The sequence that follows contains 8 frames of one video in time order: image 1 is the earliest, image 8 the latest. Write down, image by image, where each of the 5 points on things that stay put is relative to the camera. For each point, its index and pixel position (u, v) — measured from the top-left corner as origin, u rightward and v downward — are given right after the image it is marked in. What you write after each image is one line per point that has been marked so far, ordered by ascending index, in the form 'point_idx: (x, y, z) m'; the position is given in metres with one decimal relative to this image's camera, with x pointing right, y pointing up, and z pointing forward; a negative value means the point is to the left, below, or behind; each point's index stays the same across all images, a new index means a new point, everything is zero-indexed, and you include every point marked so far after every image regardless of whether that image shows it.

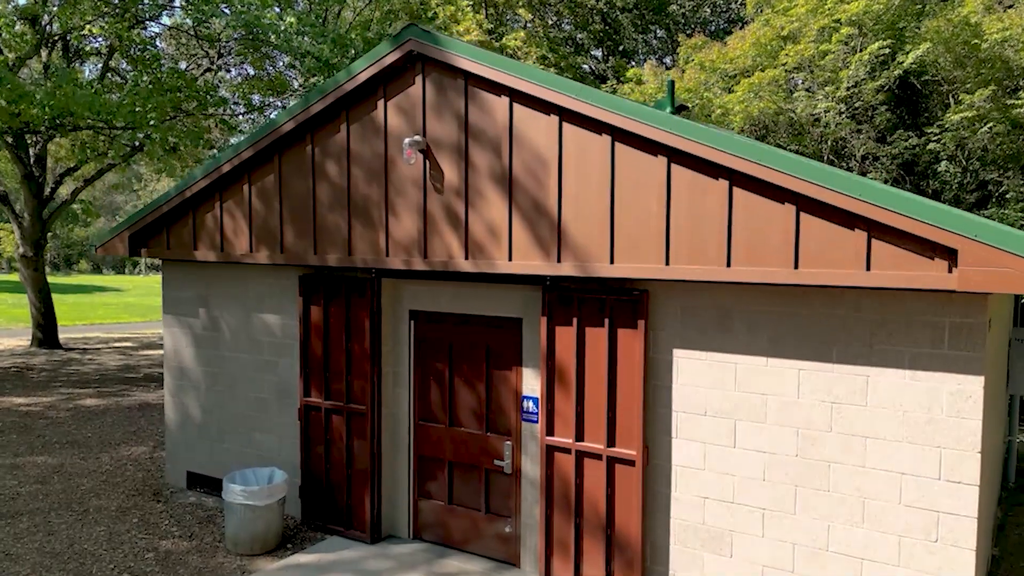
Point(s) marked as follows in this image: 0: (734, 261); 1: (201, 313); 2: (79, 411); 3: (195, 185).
0: (+1.4, +0.2, +4.7) m
1: (-3.3, -0.3, +7.9) m
2: (-7.0, -2.0, +12.1) m
3: (-3.1, +0.9, +7.2) m
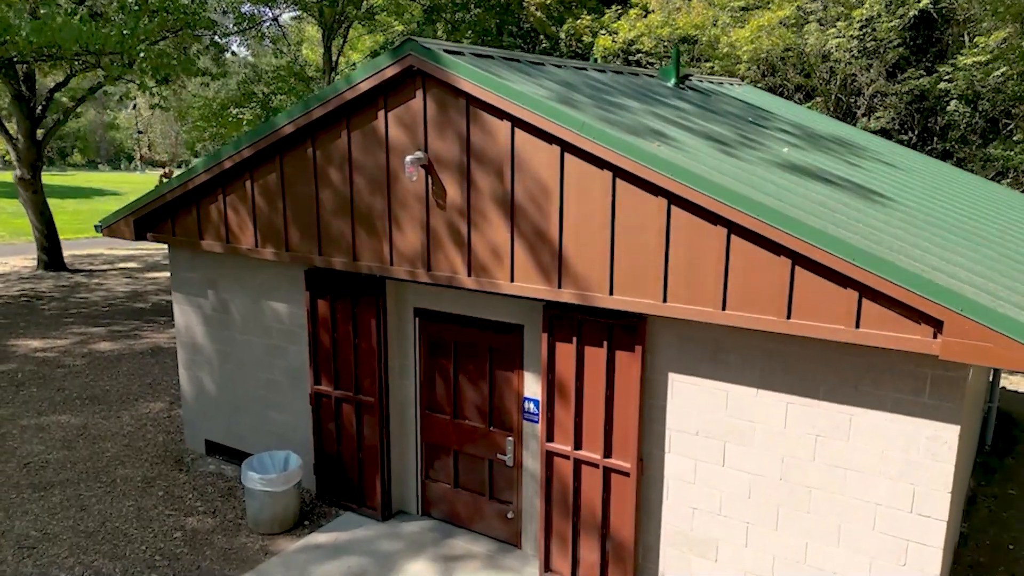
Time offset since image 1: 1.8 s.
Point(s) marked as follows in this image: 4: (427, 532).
0: (+1.4, -0.1, +4.8) m
1: (-3.3, -0.1, +8.1) m
2: (-7.0, -1.2, +12.5) m
3: (-3.1, +1.0, +7.3) m
4: (-0.8, -2.3, +7.0) m
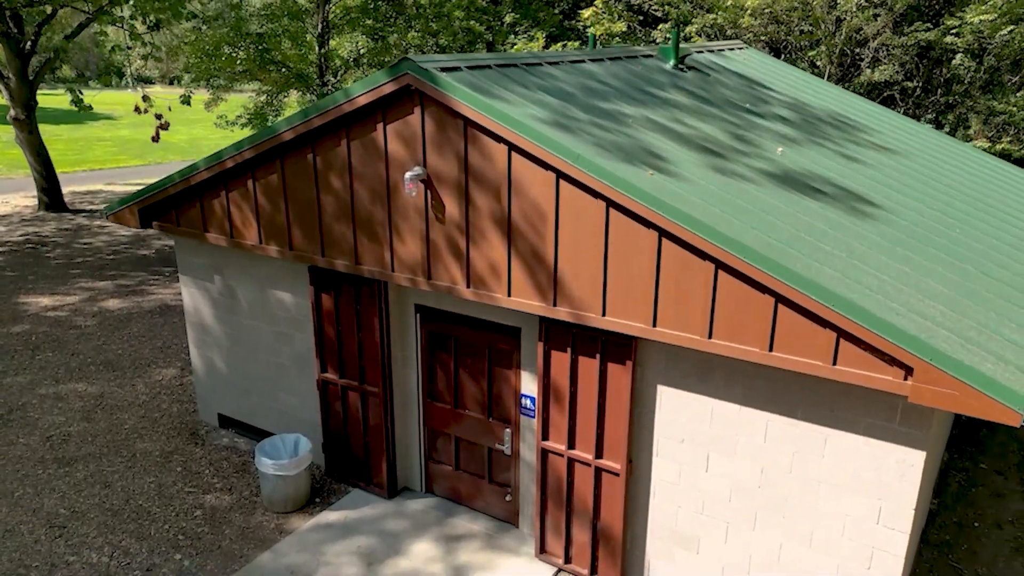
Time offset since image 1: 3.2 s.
0: (+1.4, -0.3, +5.1) m
1: (-3.3, +0.1, +8.4) m
2: (-7.0, -0.5, +12.8) m
3: (-3.1, +1.1, +7.4) m
4: (-0.8, -2.2, +7.5) m
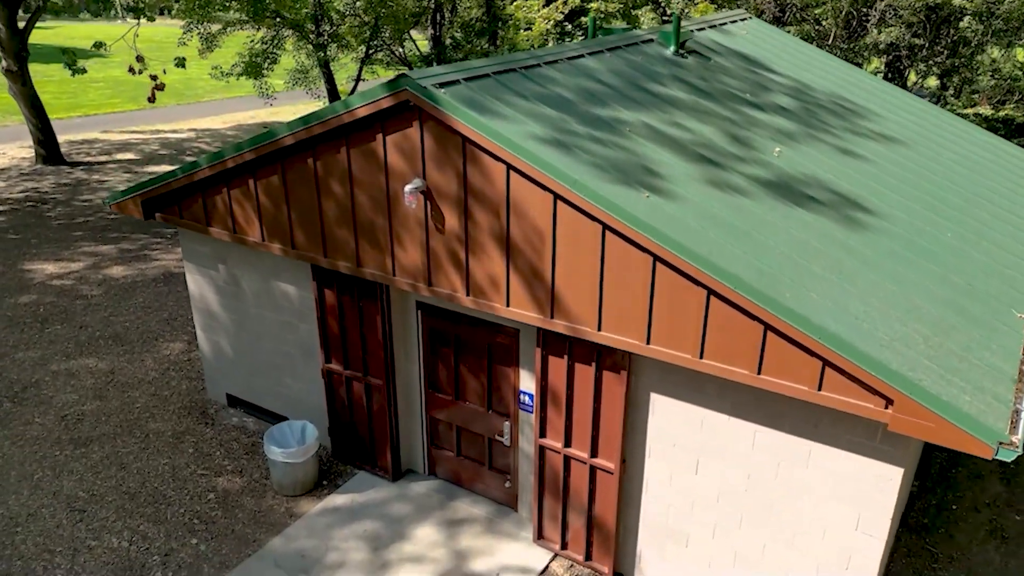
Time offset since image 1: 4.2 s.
0: (+1.4, -0.5, +5.2) m
1: (-3.3, +0.2, +8.5) m
2: (-7.0, 0.0, +13.0) m
3: (-3.1, +1.1, +7.4) m
4: (-0.8, -2.2, +7.8) m
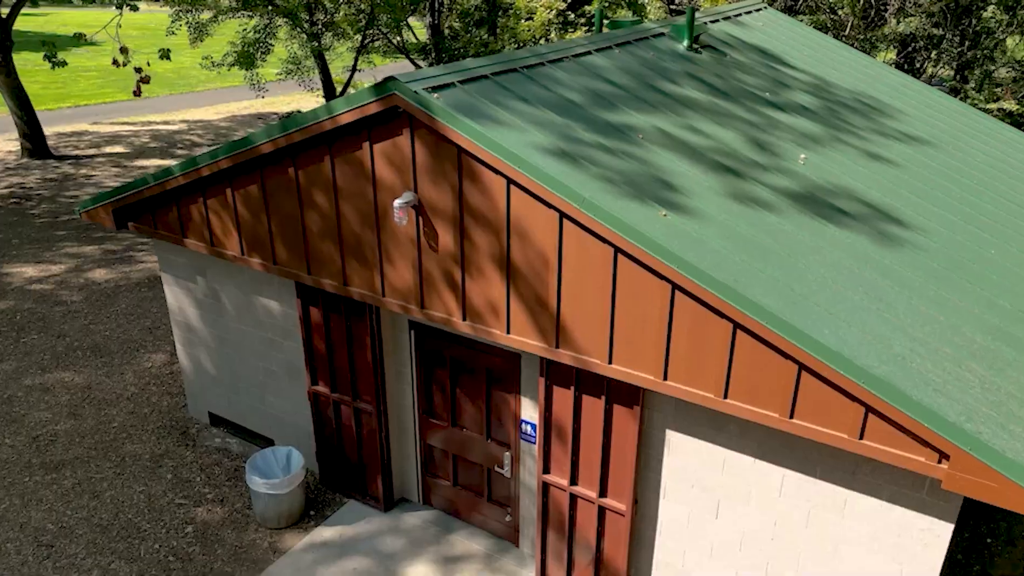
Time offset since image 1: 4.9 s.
0: (+1.4, -0.7, +4.7) m
1: (-3.3, +0.1, +7.9) m
2: (-7.0, -0.1, +12.4) m
3: (-3.1, +1.0, +6.8) m
4: (-0.8, -2.3, +7.3) m
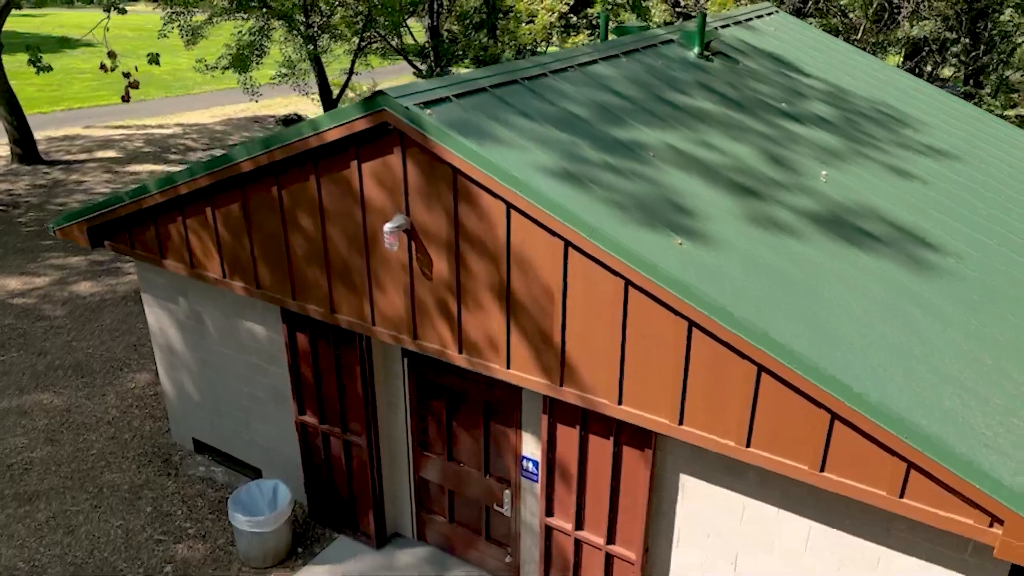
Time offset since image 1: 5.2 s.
0: (+1.4, -0.9, +4.2) m
1: (-3.3, -0.1, +7.5) m
2: (-7.0, -0.3, +12.0) m
3: (-3.1, +0.8, +6.4) m
4: (-0.8, -2.6, +6.8) m
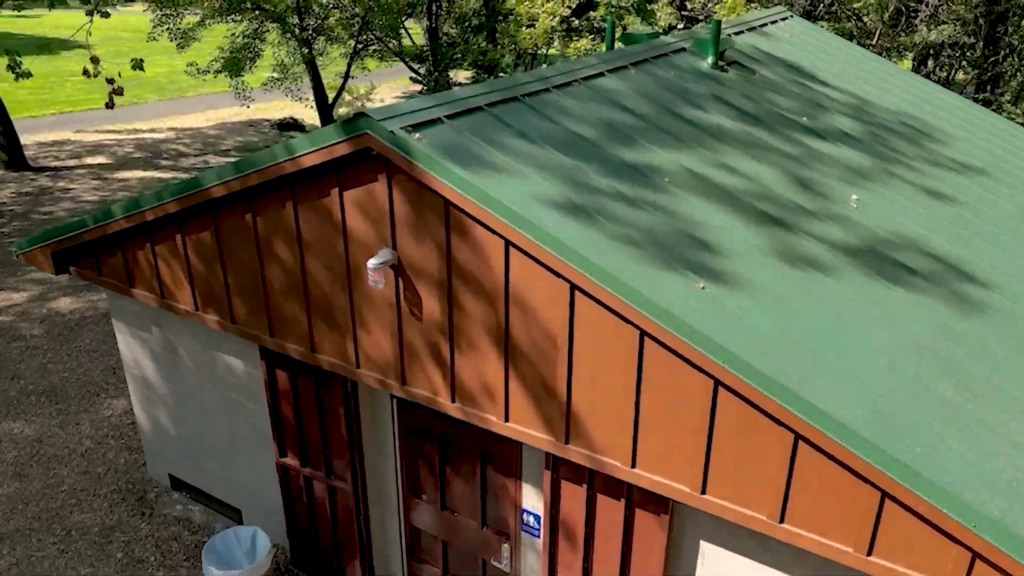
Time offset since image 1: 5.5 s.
0: (+1.4, -1.1, +3.7) m
1: (-3.3, -0.4, +6.9) m
2: (-7.0, -0.5, +11.4) m
3: (-3.1, +0.5, +5.8) m
4: (-0.8, -2.8, +6.3) m
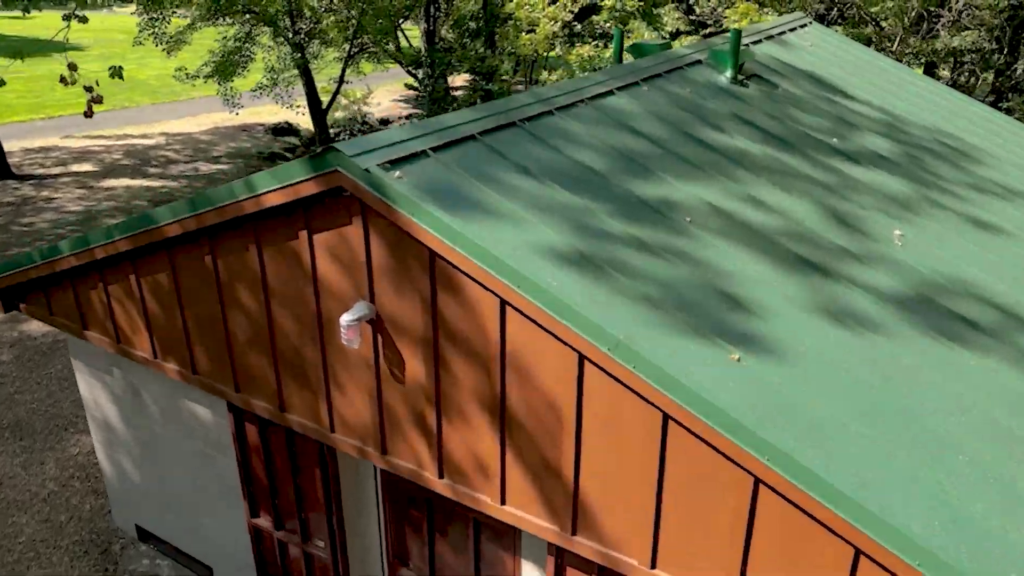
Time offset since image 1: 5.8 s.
0: (+1.3, -1.5, +3.0) m
1: (-3.3, -0.7, +6.3) m
2: (-7.1, -0.9, +10.8) m
3: (-3.1, +0.2, +5.2) m
4: (-0.8, -3.1, +5.7) m
